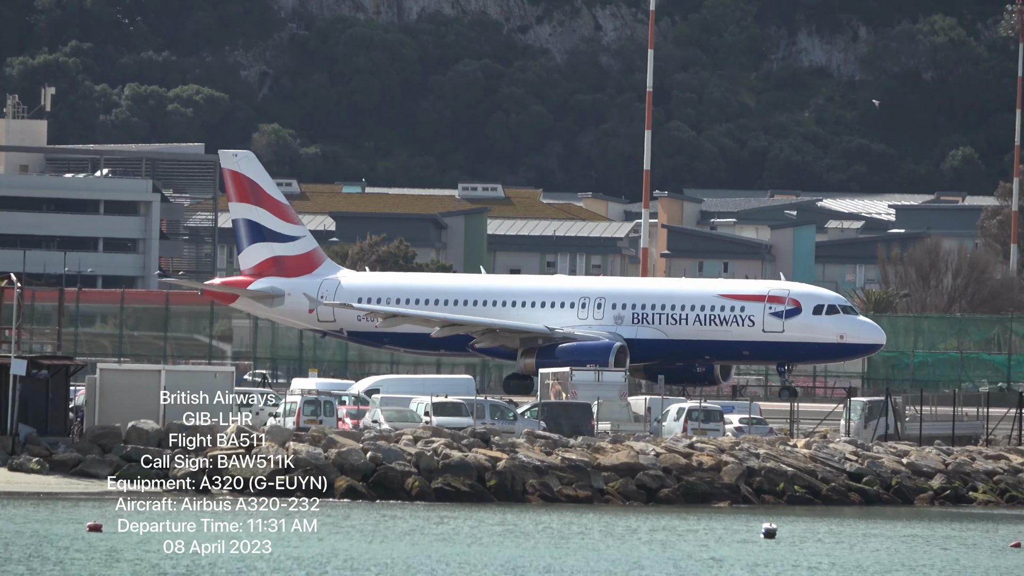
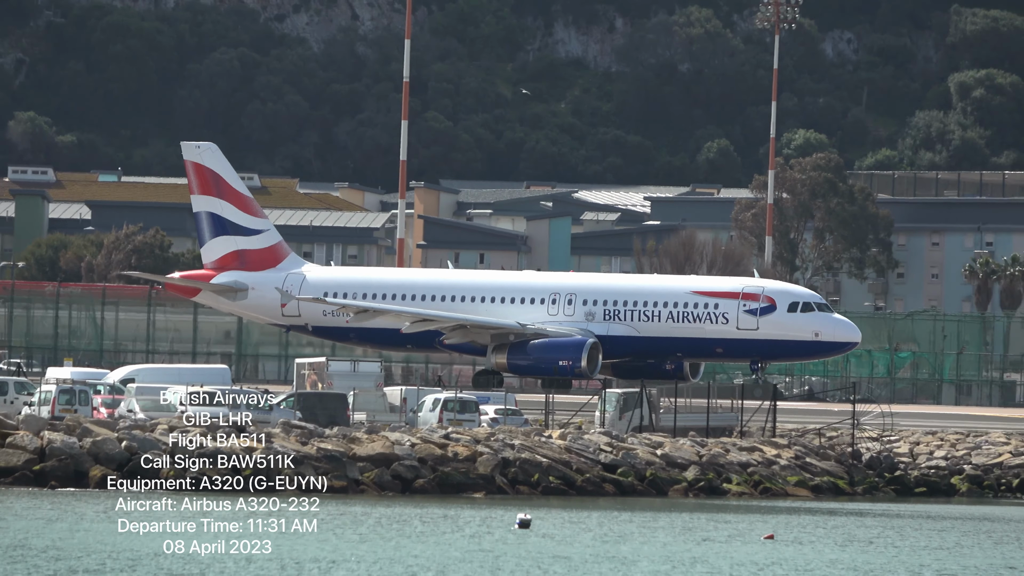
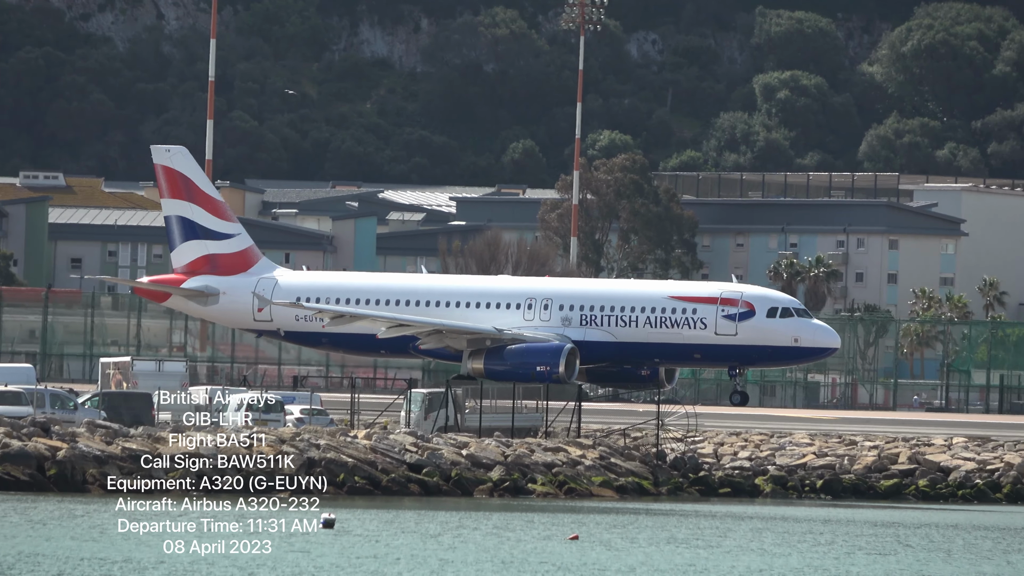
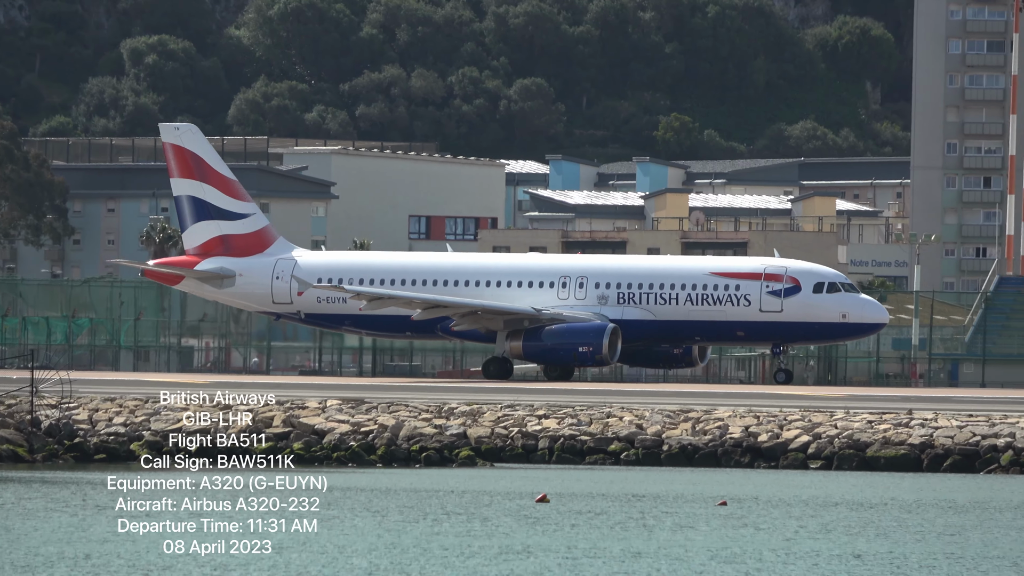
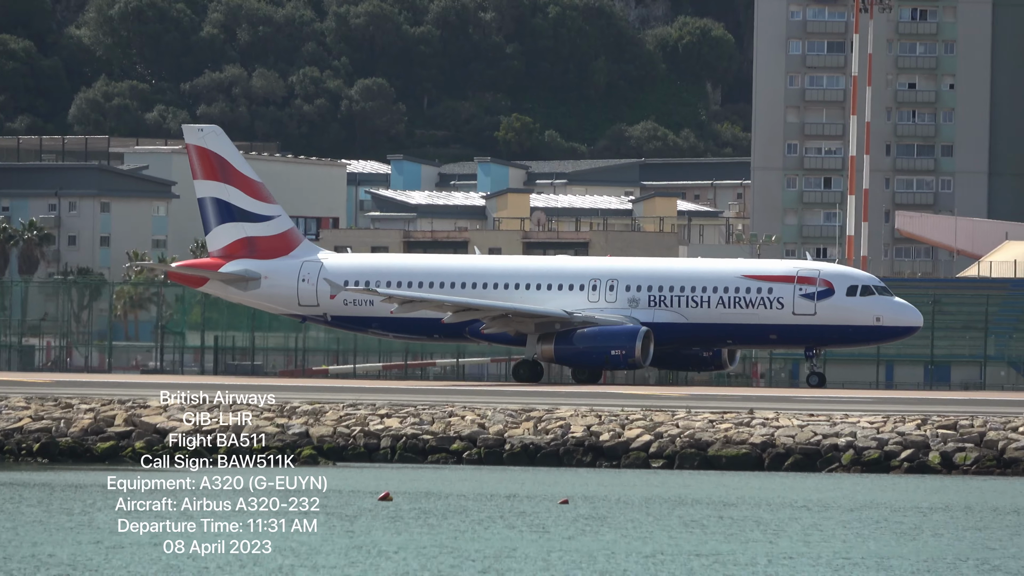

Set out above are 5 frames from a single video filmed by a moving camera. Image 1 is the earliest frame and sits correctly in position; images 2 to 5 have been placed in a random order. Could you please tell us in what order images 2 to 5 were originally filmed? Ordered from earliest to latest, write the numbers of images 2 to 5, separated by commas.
2, 3, 4, 5
